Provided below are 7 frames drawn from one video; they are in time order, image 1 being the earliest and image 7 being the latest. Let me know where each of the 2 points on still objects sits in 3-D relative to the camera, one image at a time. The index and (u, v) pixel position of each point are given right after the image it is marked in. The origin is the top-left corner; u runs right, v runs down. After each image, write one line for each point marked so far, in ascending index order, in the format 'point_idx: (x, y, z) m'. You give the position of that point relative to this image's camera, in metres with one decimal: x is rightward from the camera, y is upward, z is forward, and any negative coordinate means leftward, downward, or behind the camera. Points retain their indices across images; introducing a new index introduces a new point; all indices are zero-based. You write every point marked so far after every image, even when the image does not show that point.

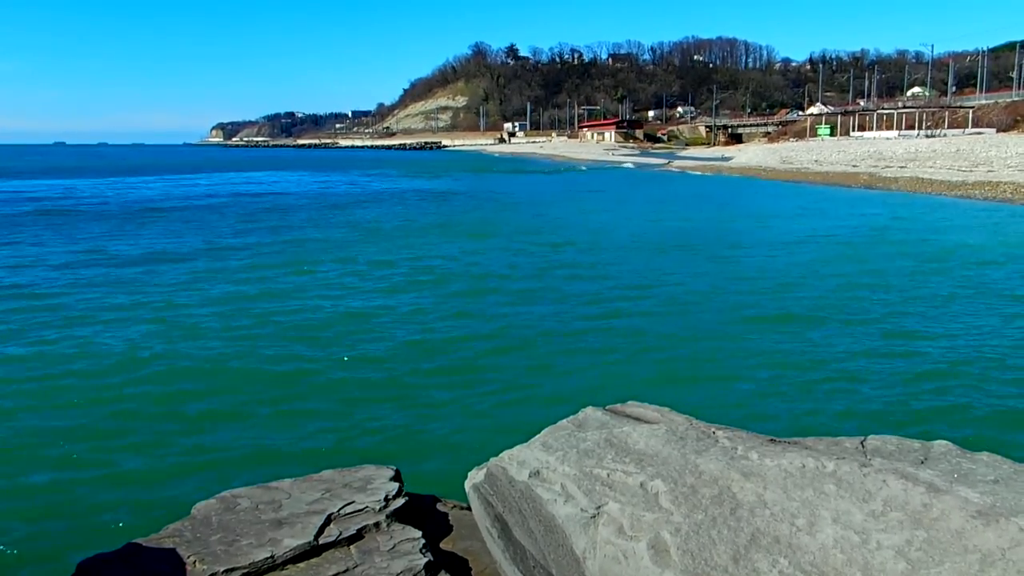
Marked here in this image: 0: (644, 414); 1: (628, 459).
0: (+1.5, -1.4, +6.5) m
1: (+1.1, -1.5, +5.4) m
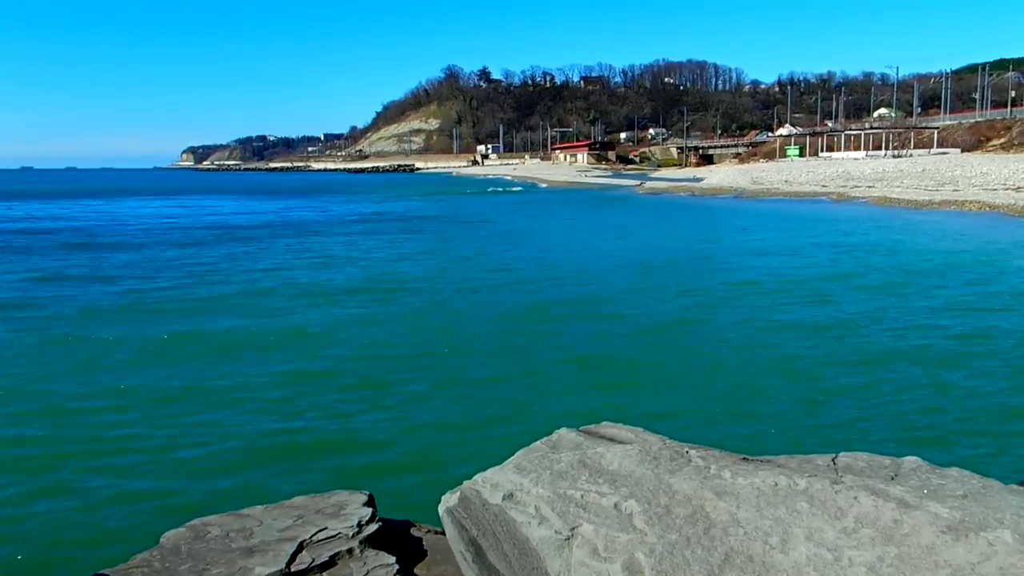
0: (+1.2, -1.7, +6.6) m
1: (+0.8, -1.8, +5.4) m
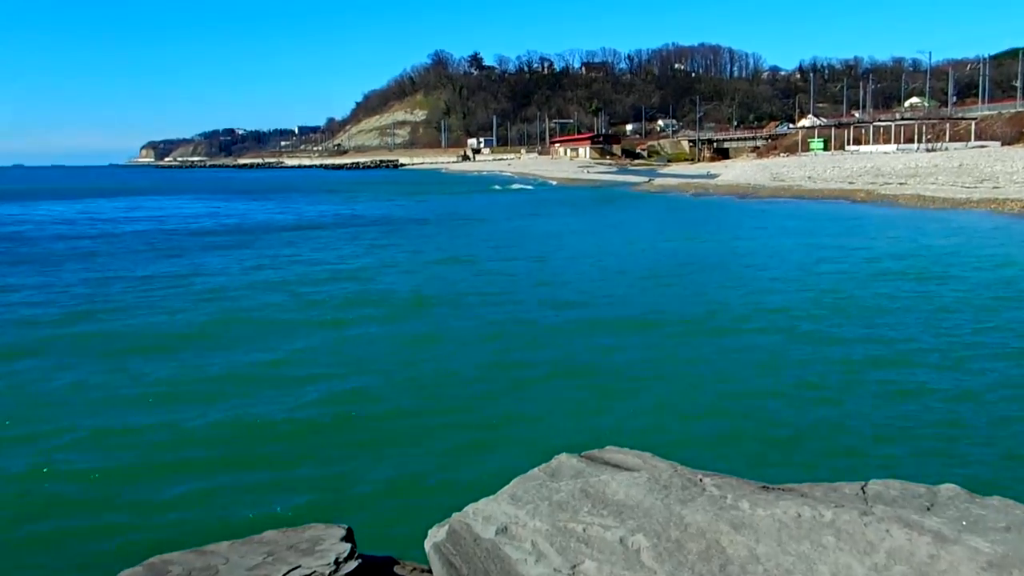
0: (+1.1, -1.8, +5.8) m
1: (+0.8, -1.9, +4.7) m
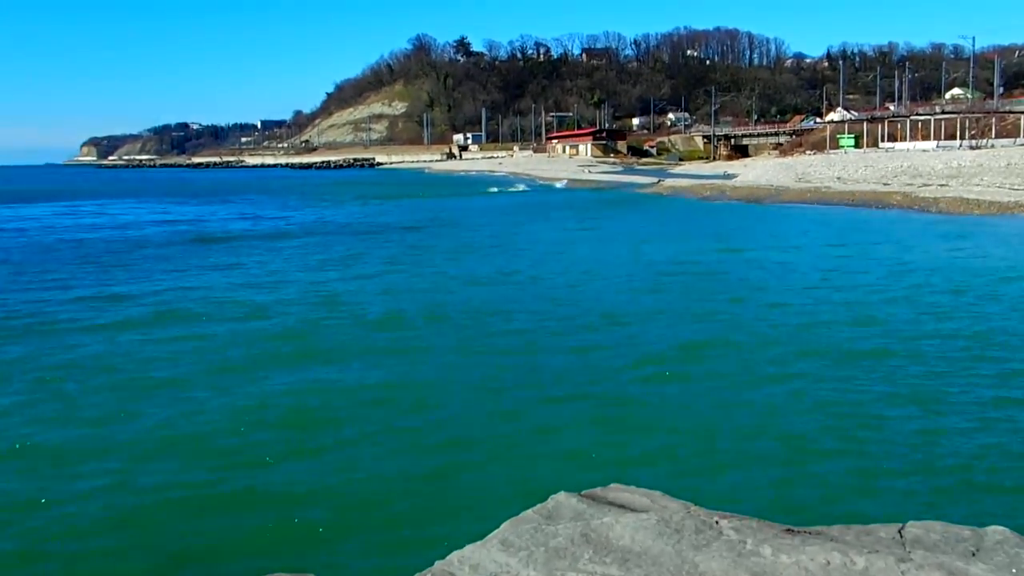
0: (+1.1, -1.9, +5.1) m
1: (+0.7, -2.0, +3.9) m
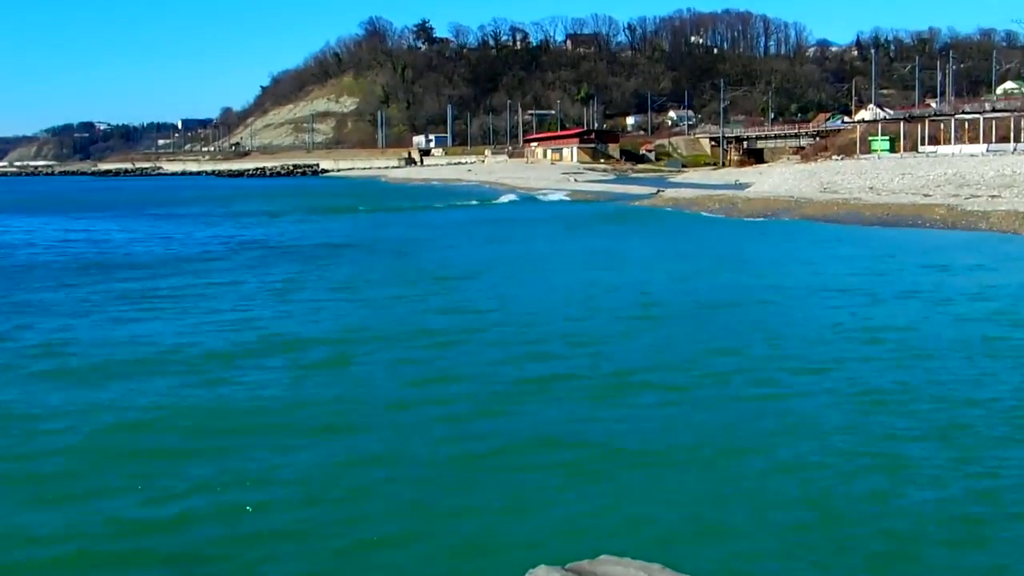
0: (+0.8, -2.2, +4.1) m
1: (+0.4, -2.3, +3.0) m
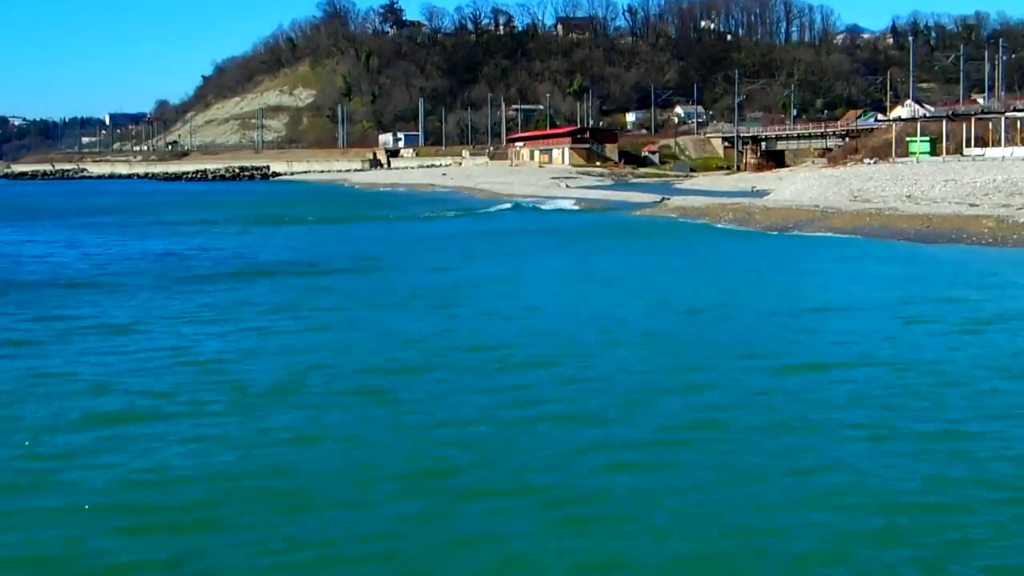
0: (+0.6, -2.4, +3.4) m
1: (+0.2, -2.5, +2.3) m
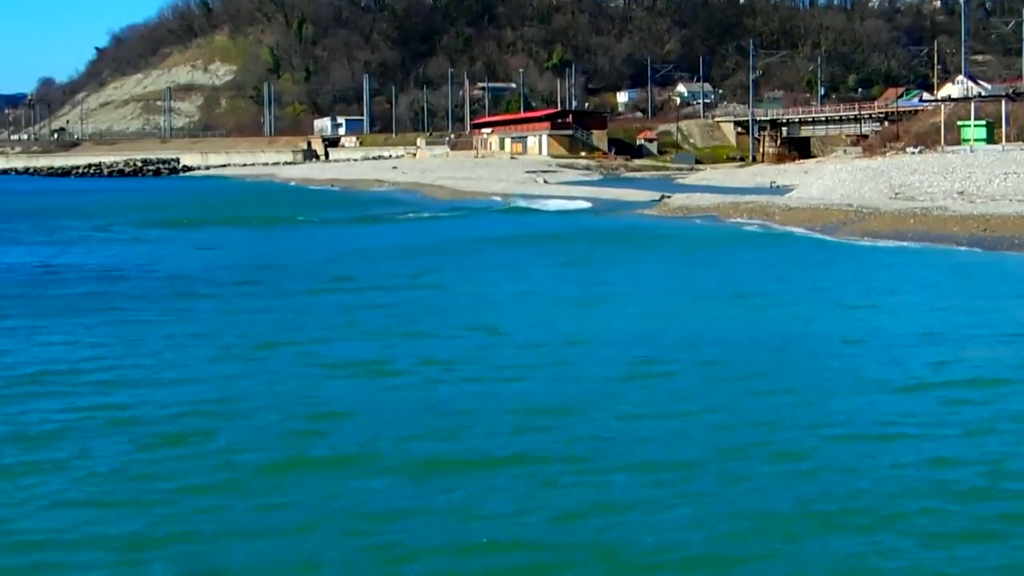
0: (+0.4, -2.5, +2.6) m
1: (0.0, -2.6, +1.5) m
